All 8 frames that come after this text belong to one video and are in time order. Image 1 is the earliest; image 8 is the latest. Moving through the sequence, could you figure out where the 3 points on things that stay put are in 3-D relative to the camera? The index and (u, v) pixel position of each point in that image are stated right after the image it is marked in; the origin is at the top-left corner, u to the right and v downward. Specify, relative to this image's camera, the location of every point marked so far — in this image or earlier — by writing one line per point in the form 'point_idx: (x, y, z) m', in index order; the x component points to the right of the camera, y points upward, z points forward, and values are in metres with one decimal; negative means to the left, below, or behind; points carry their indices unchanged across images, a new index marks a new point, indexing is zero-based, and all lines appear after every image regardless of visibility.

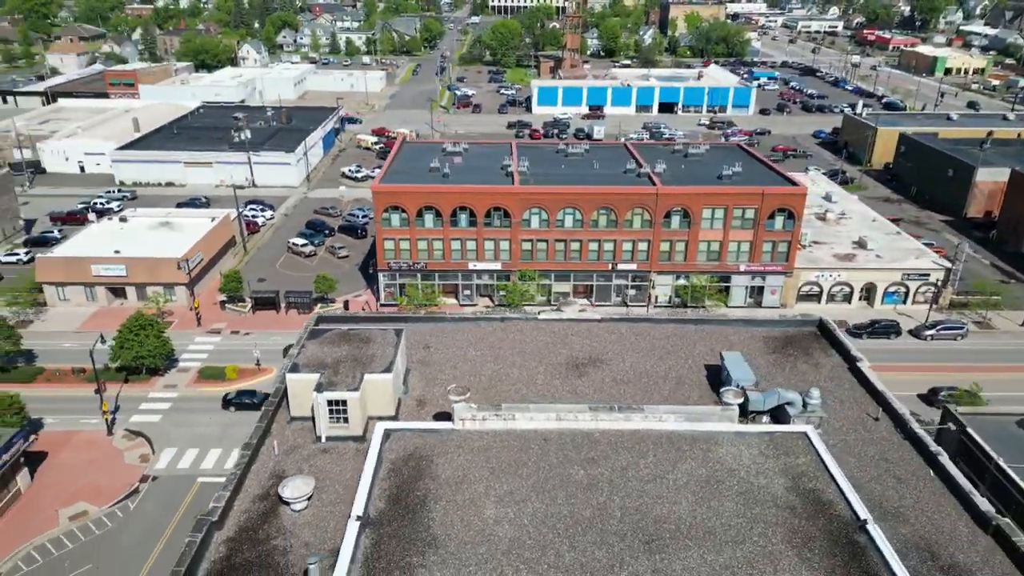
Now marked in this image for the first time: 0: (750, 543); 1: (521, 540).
0: (+6.1, -6.5, +19.0) m
1: (+0.2, -6.5, +18.9) m
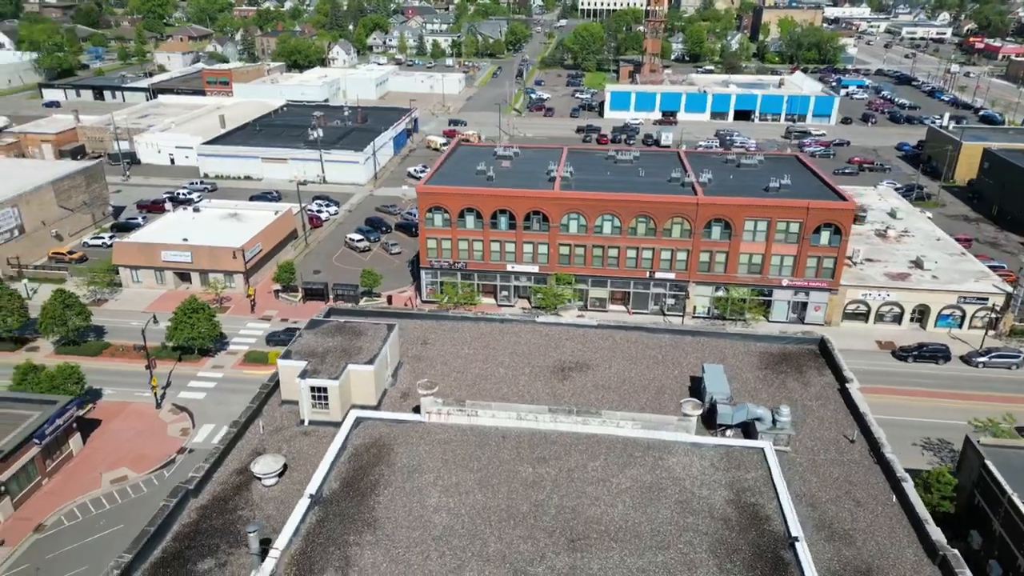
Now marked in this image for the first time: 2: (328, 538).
0: (+4.3, -6.9, +19.4) m
1: (-1.6, -6.5, +20.0) m
2: (-4.9, -6.6, +19.7) m
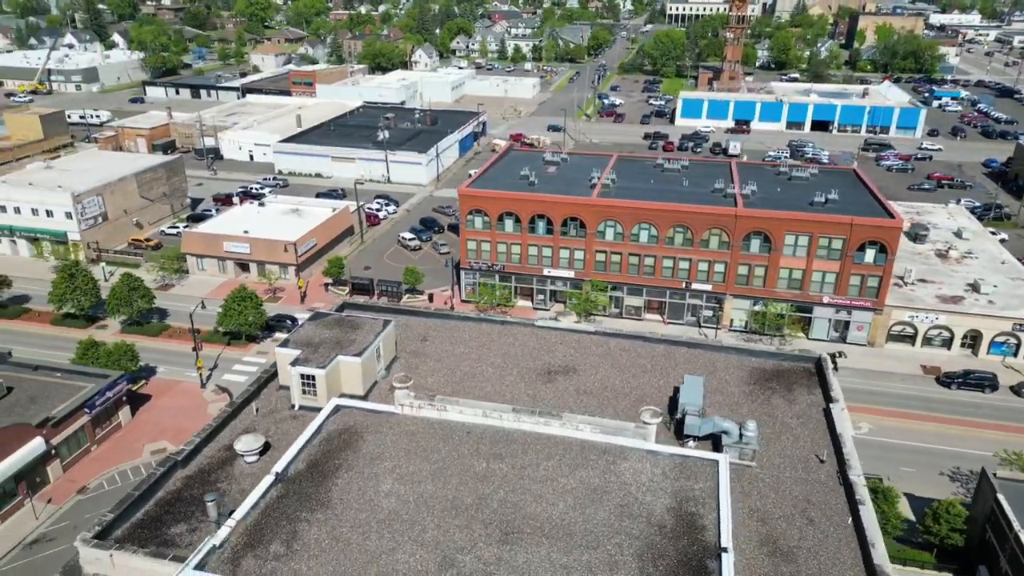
0: (+2.4, -7.1, +20.1) m
1: (-3.3, -6.5, +21.3) m
2: (-6.6, -6.5, +21.3) m
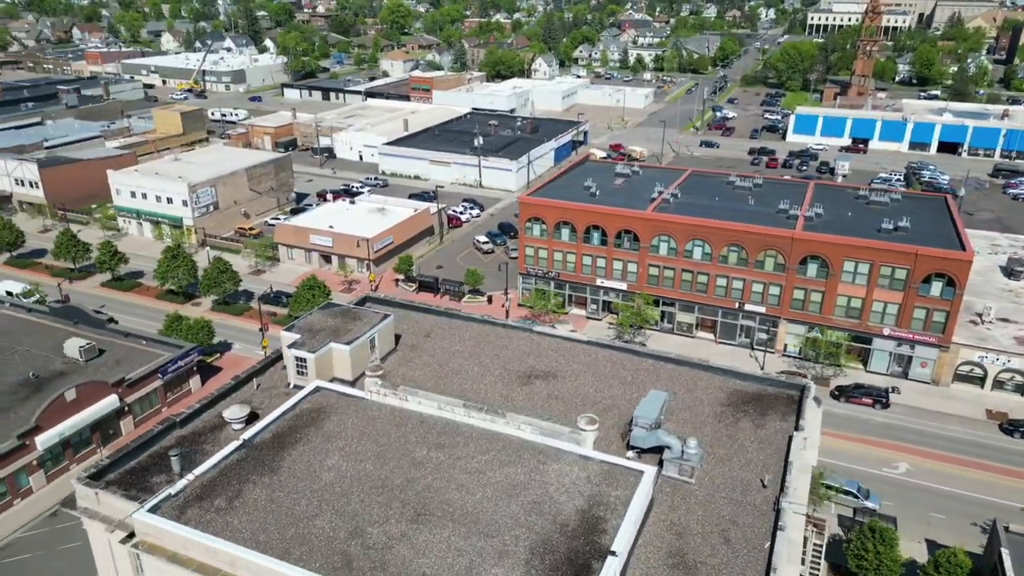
0: (-0.4, -7.3, +21.5) m
1: (-5.8, -6.3, +23.7) m
2: (-9.1, -6.1, +24.3) m
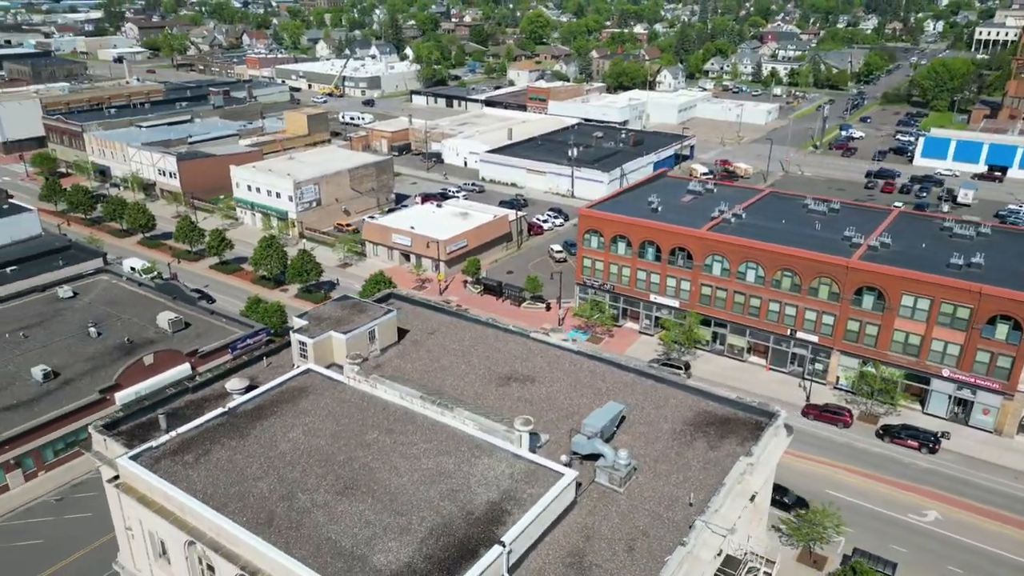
0: (-3.4, -7.4, +23.7) m
1: (-8.2, -6.0, +26.8) m
2: (-11.3, -5.5, +28.0) m
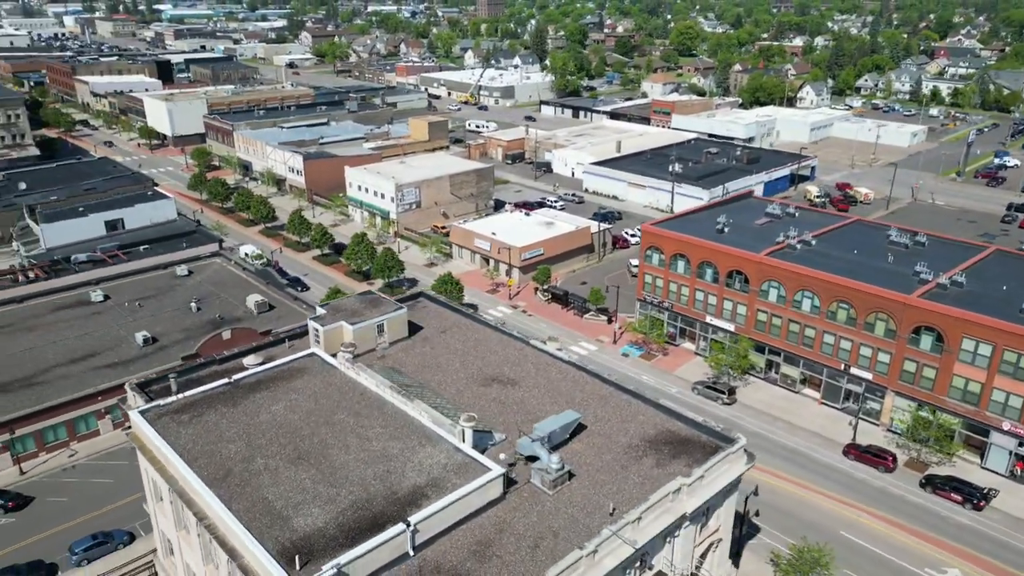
0: (-6.3, -7.3, +26.6) m
1: (-10.4, -5.6, +30.6) m
2: (-13.1, -4.9, +32.3) m
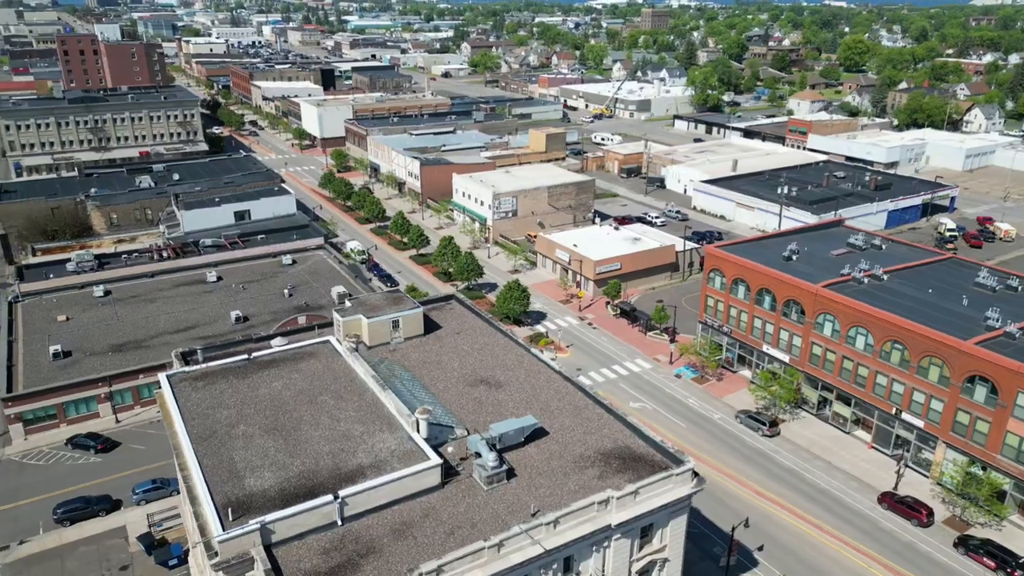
0: (-9.0, -7.0, +30.2) m
1: (-12.0, -5.1, +34.9) m
2: (-14.3, -4.2, +37.2) m
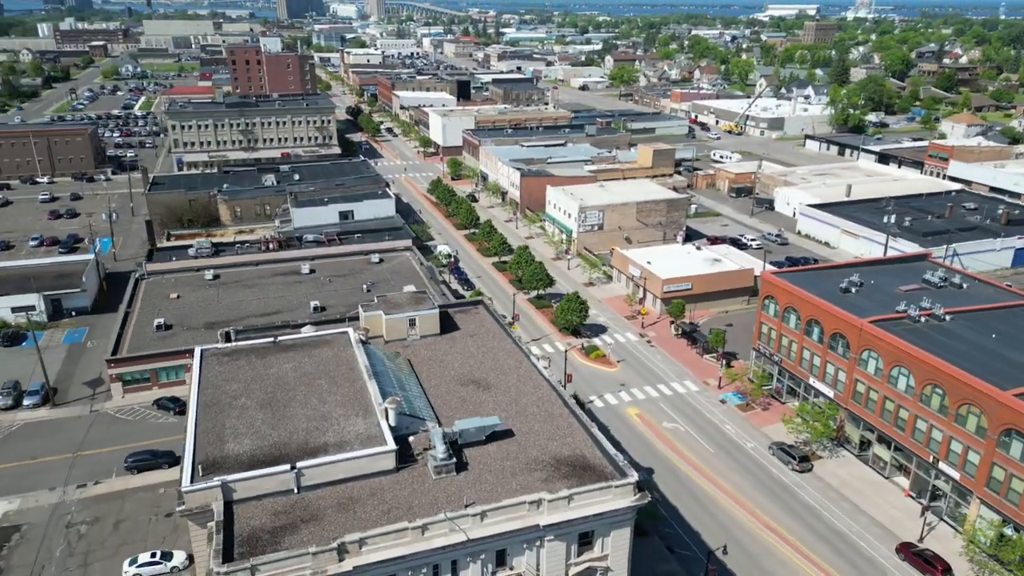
0: (-11.1, -6.6, +34.2) m
1: (-13.0, -4.6, +39.4) m
2: (-14.8, -3.6, +42.1) m
